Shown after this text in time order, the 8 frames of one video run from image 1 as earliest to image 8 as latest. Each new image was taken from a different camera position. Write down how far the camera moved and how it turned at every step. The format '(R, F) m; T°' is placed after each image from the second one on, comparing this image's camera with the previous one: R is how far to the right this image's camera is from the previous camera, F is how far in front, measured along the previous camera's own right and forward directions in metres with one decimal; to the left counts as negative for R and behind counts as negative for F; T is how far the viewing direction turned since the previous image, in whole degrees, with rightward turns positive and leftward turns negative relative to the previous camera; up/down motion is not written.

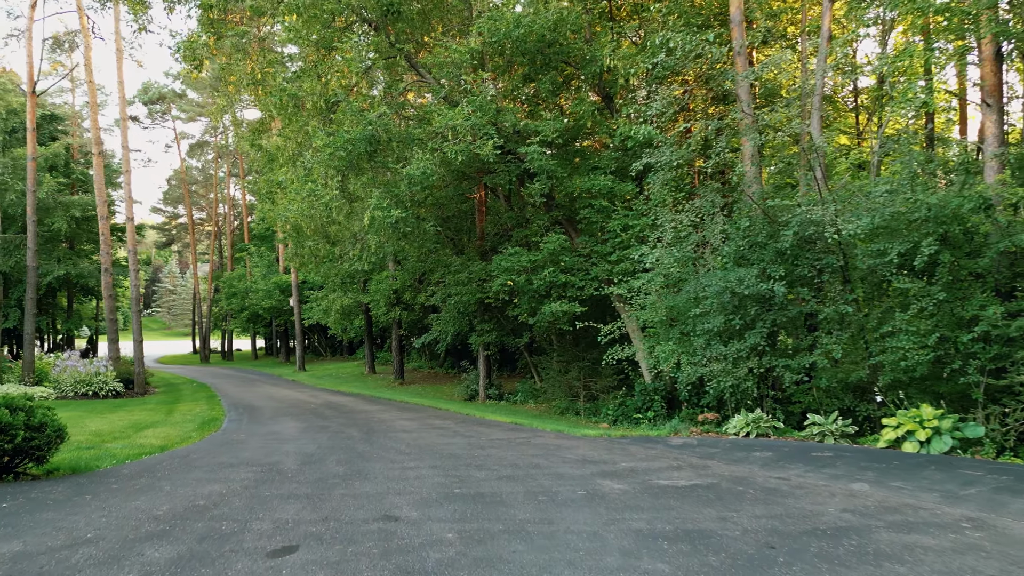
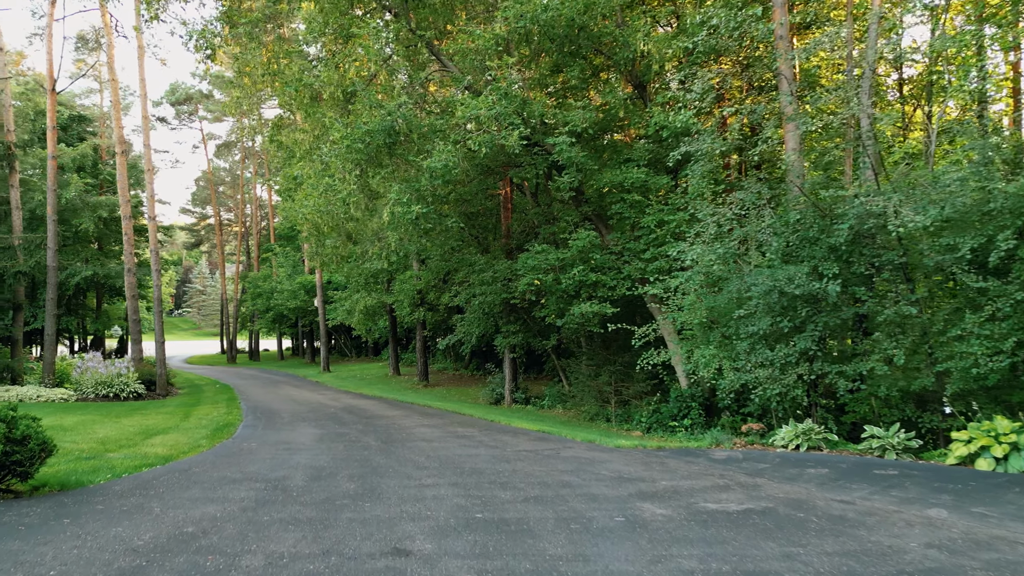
(0.0, +0.6) m; -2°
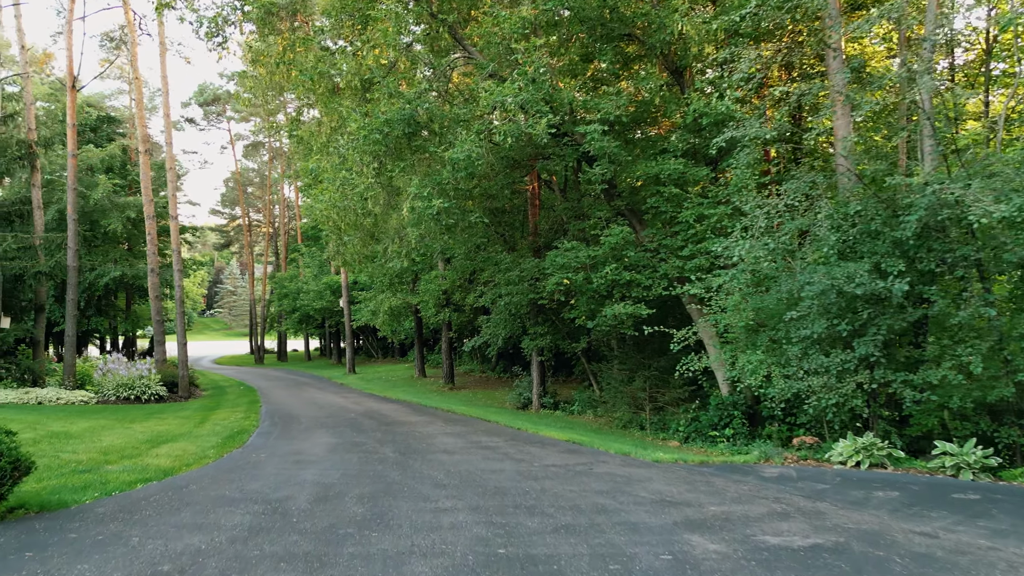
(0.0, +0.7) m; -2°
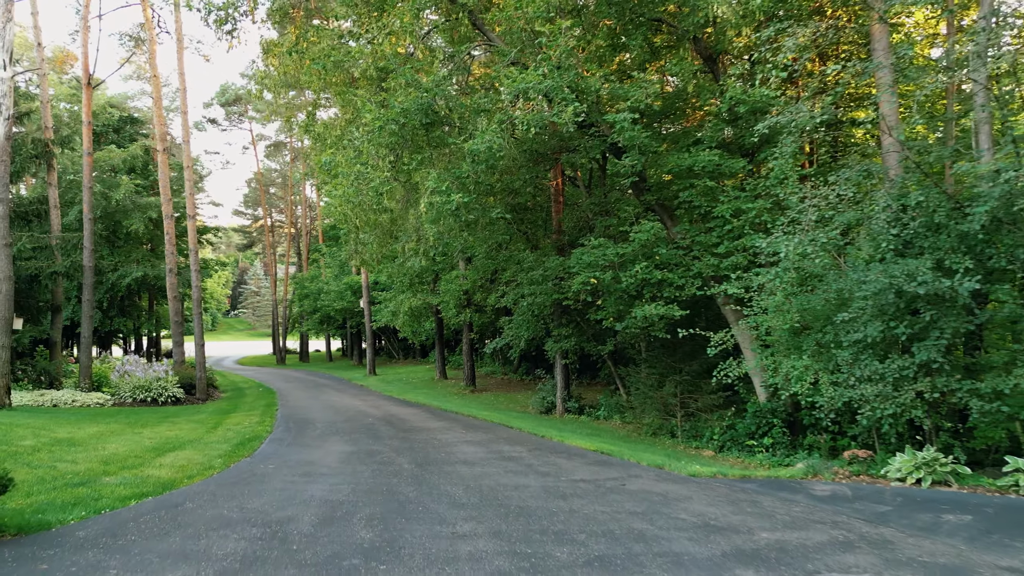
(0.0, +0.6) m; -2°
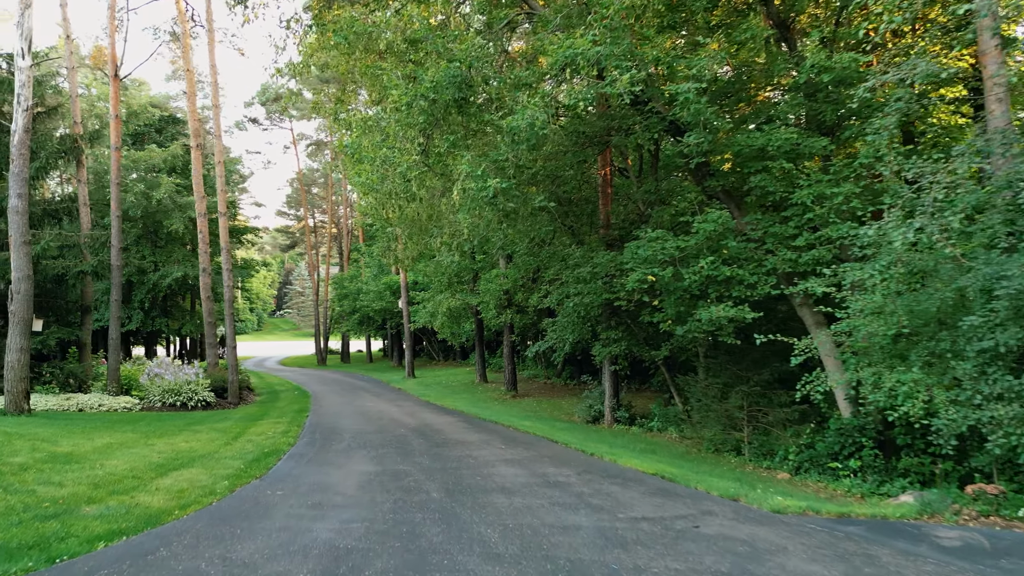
(0.0, +1.2) m; -3°
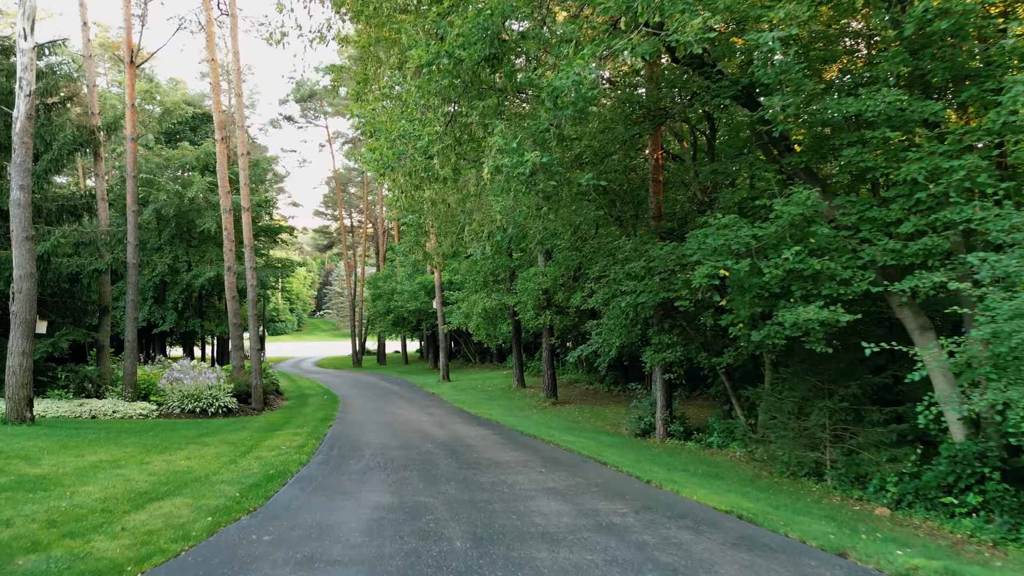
(0.0, +1.4) m; -3°
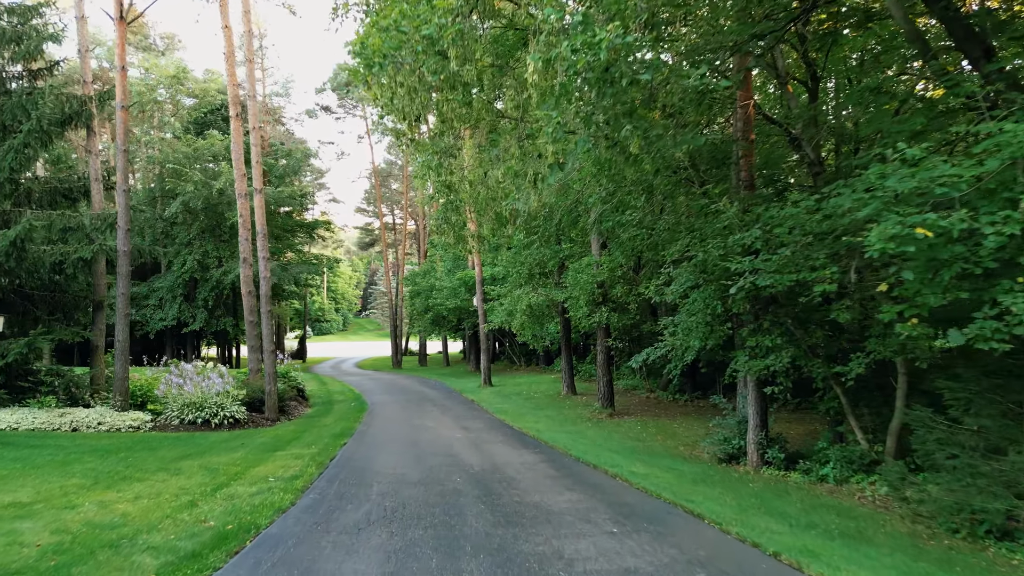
(-0.1, +2.6) m; -4°
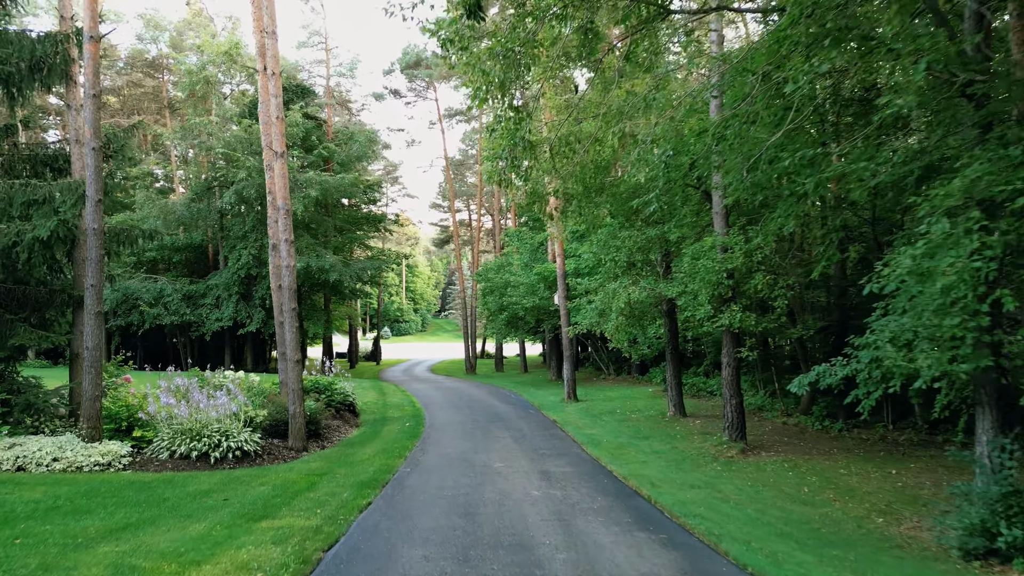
(-0.3, +3.9) m; -6°
